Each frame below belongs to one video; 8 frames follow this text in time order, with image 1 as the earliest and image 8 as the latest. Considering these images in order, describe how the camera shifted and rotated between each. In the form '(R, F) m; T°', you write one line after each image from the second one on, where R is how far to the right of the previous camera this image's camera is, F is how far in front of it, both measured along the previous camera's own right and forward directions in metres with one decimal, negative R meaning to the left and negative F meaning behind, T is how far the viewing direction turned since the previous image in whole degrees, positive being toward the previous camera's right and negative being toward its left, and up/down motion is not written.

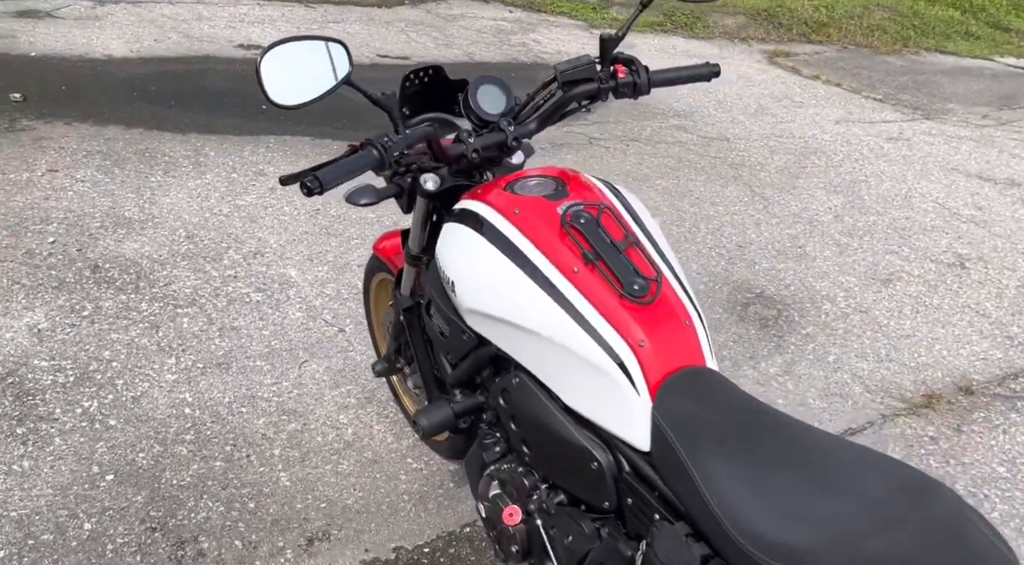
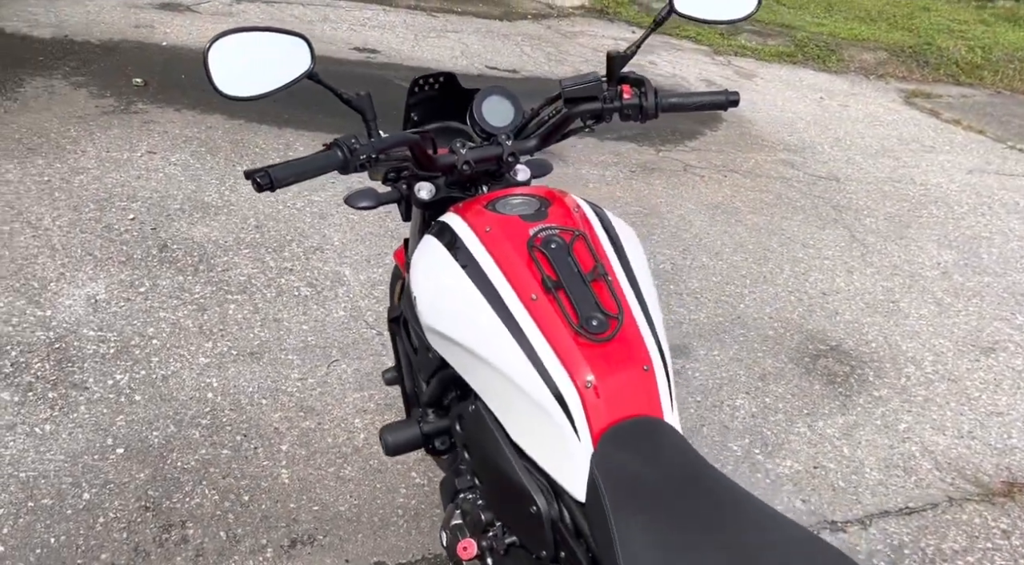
(+0.6, +0.2) m; -9°
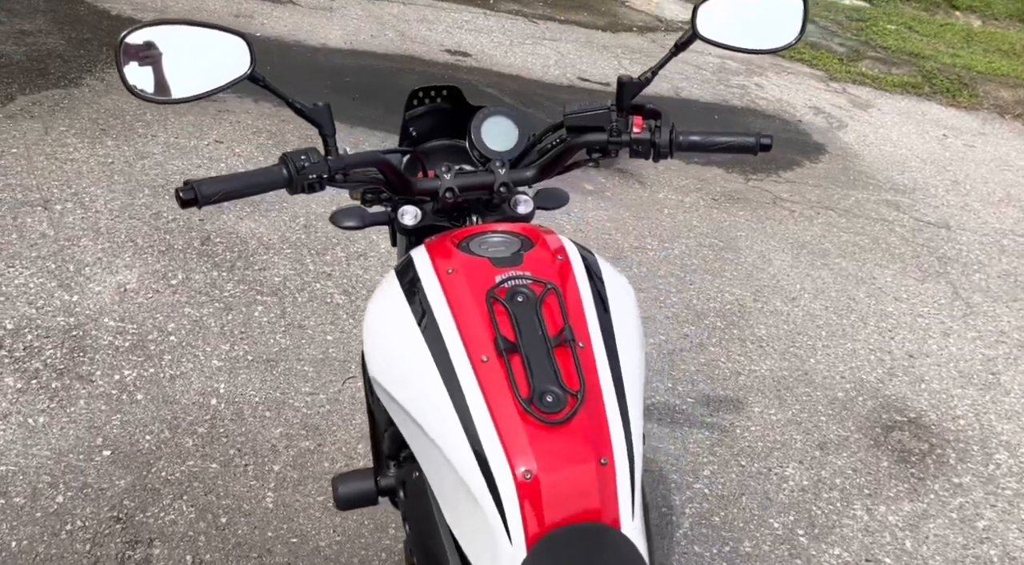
(+0.4, +0.4) m; -7°
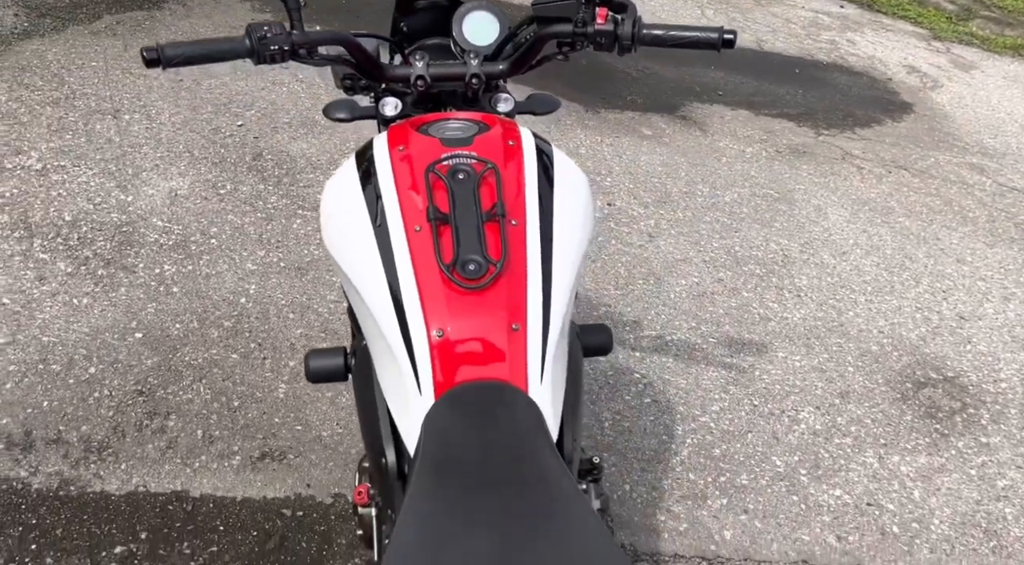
(+0.5, 0.0) m; -7°
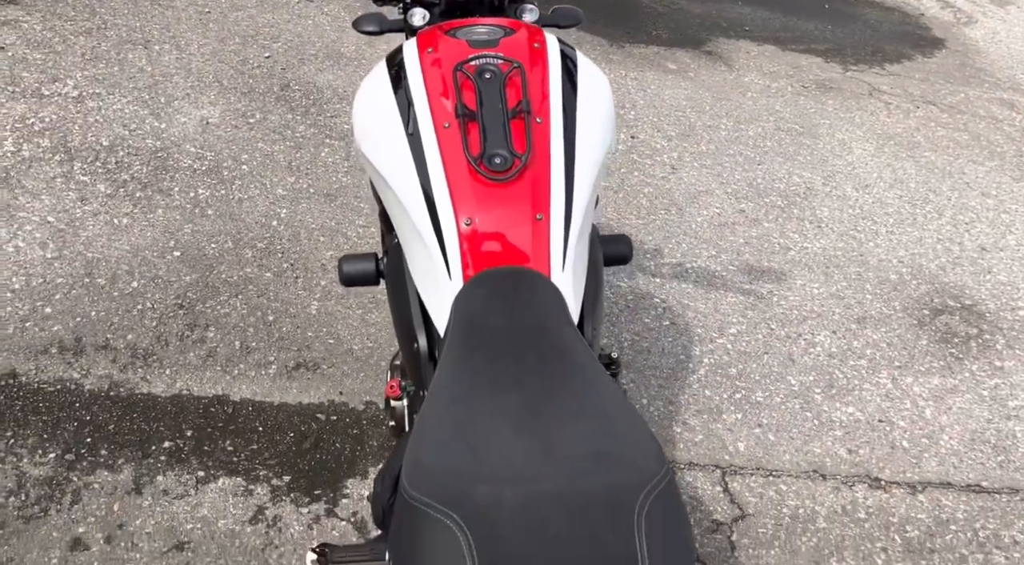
(0.0, -0.1) m; -1°
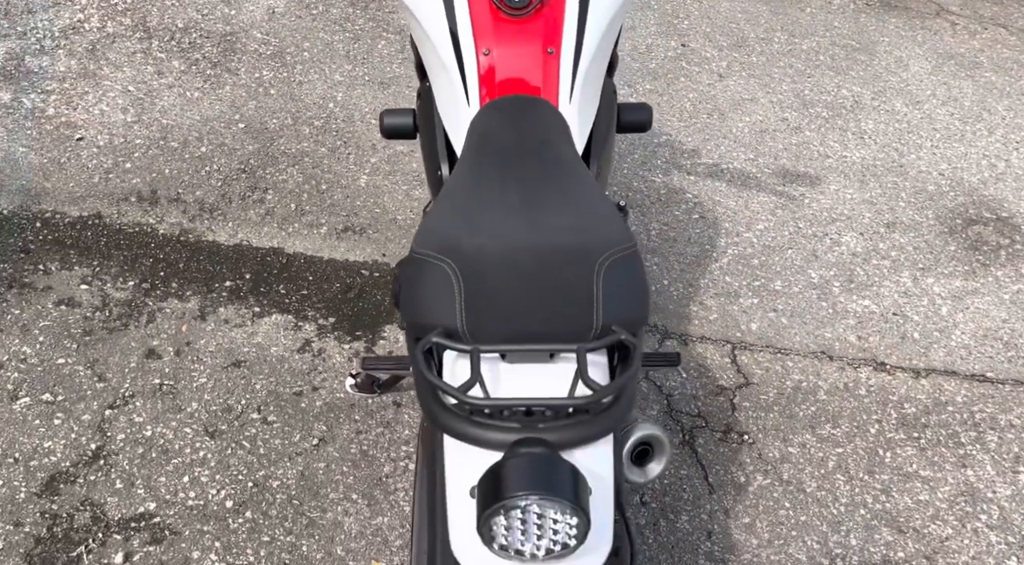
(+0.2, -0.3) m; -4°
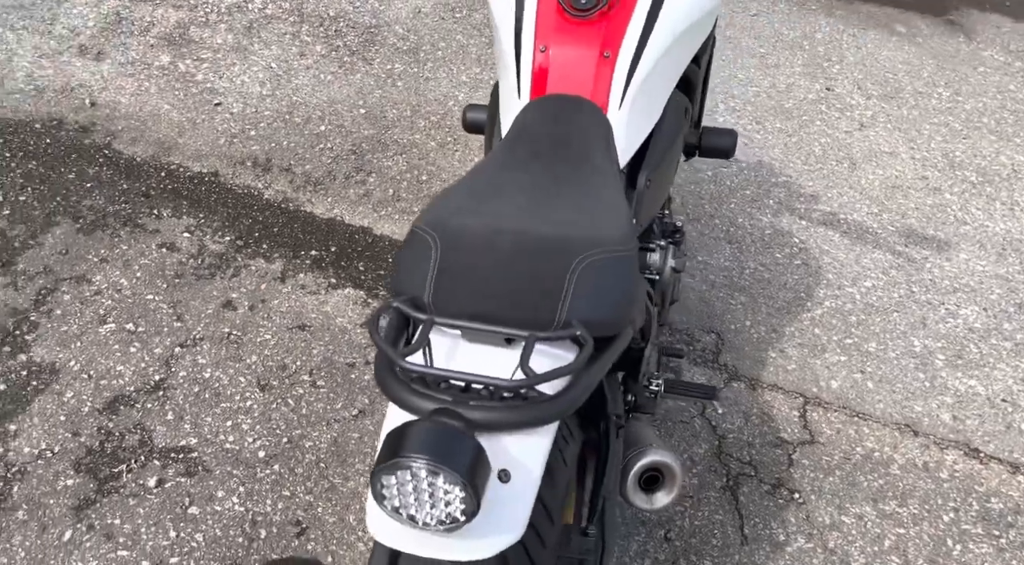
(+0.5, 0.0) m; -12°
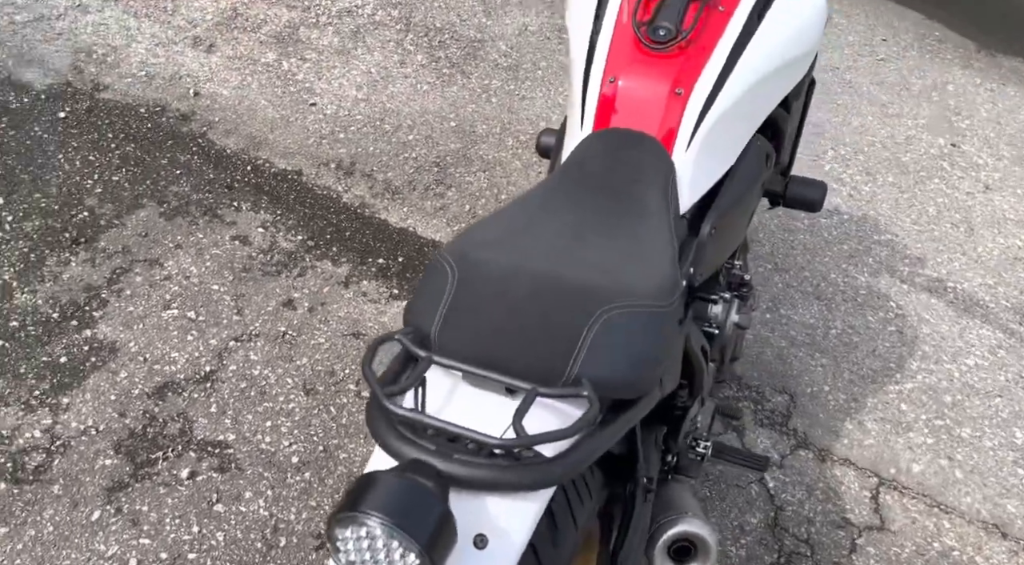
(+0.2, +0.2) m; -8°
